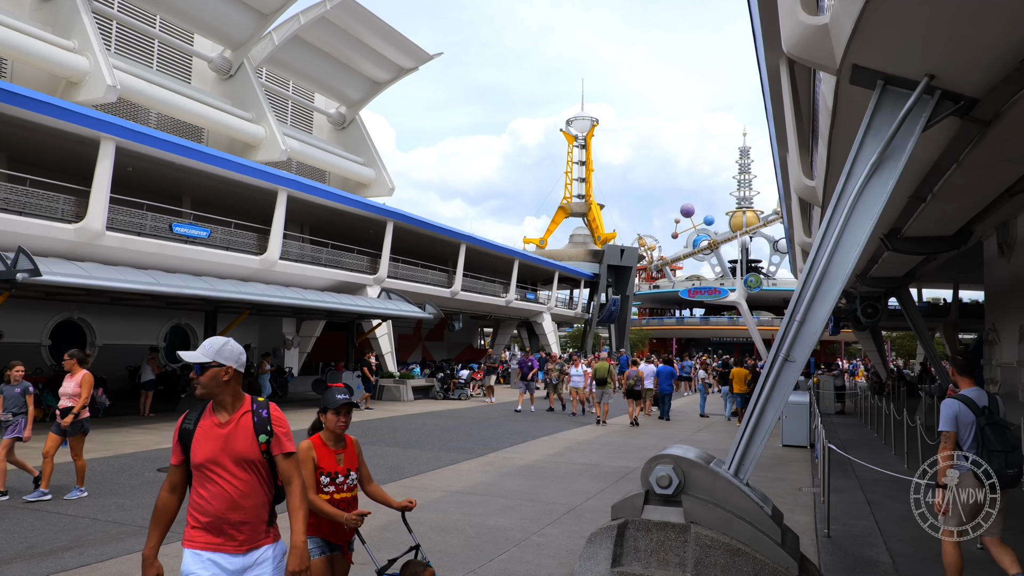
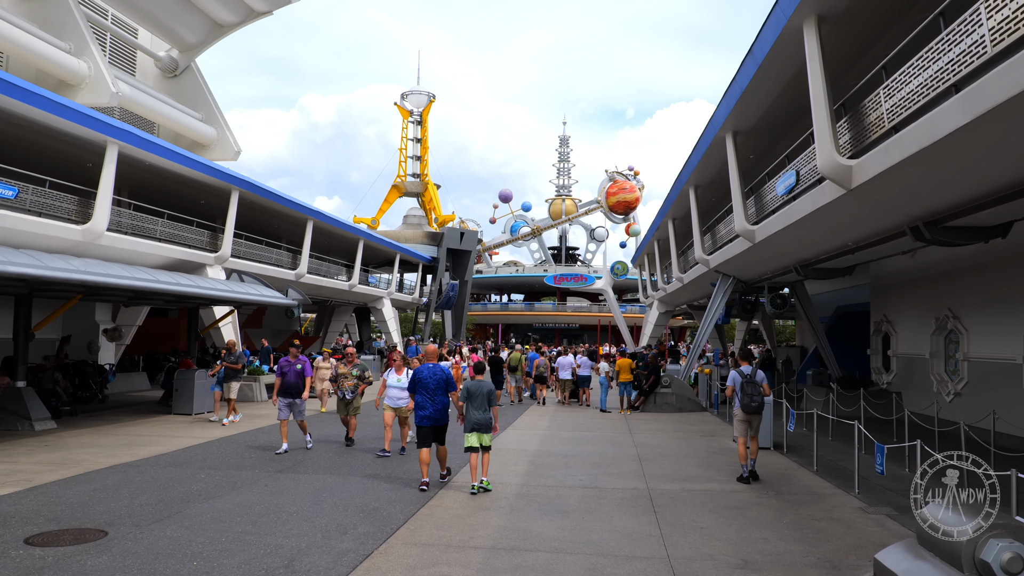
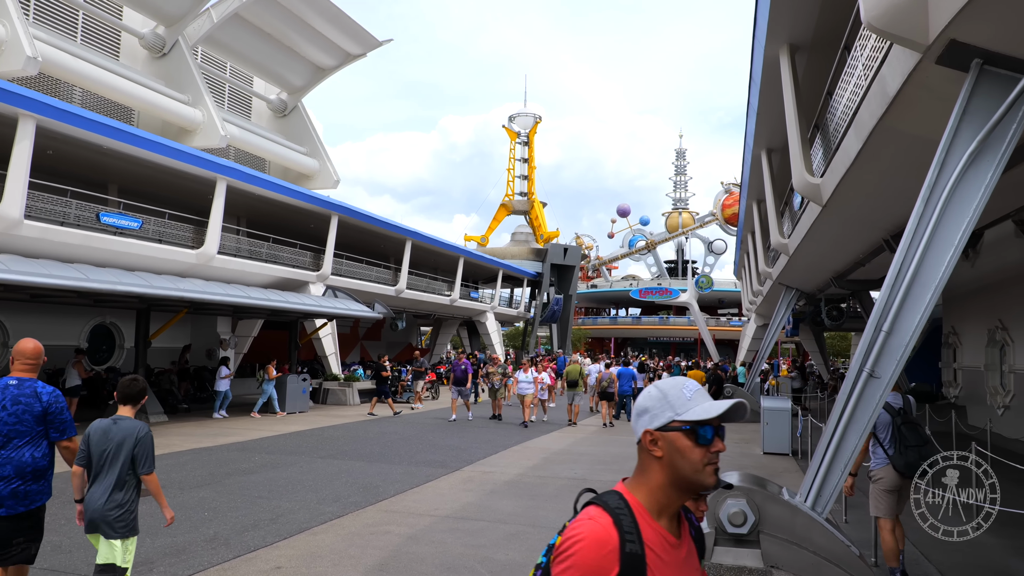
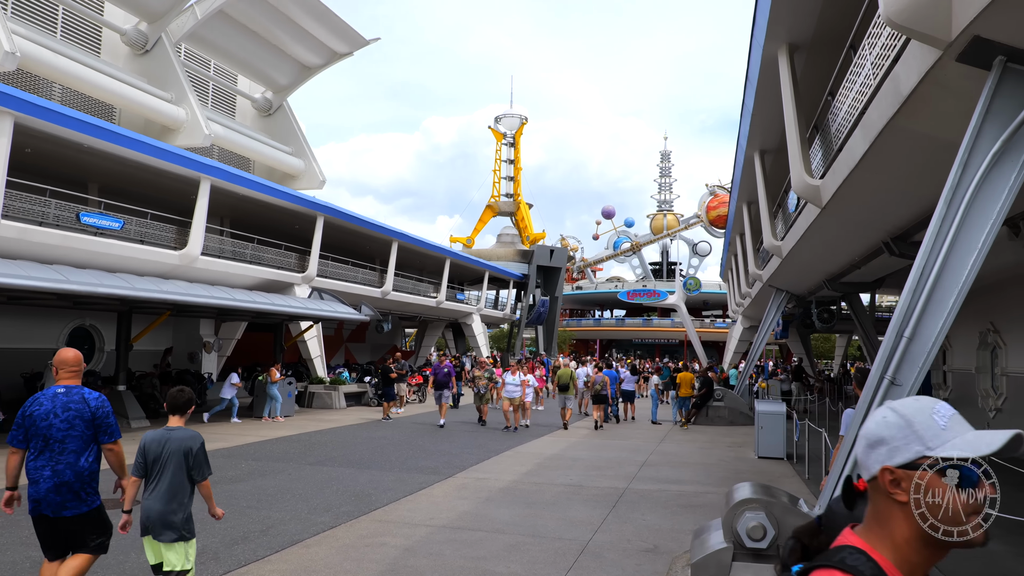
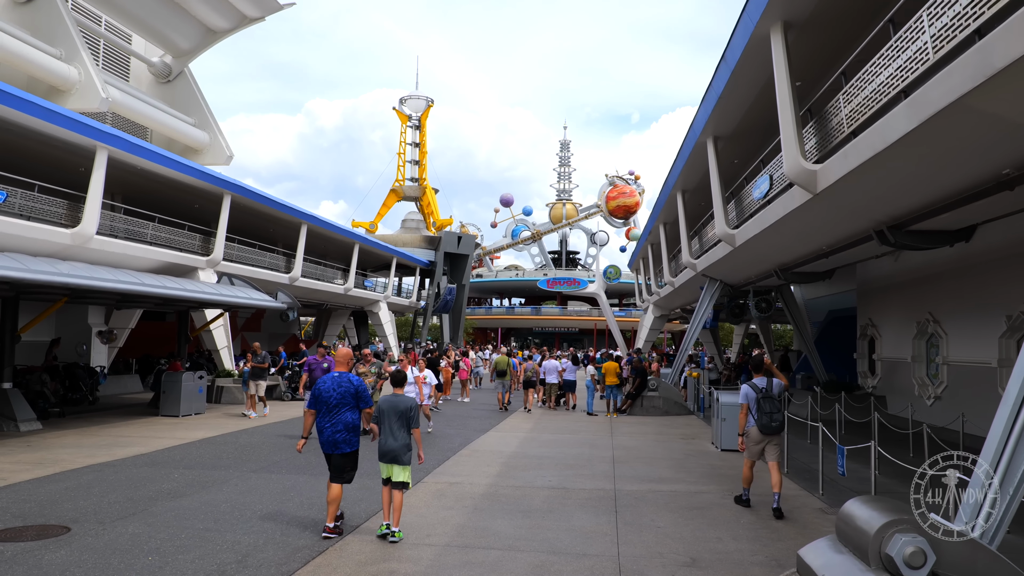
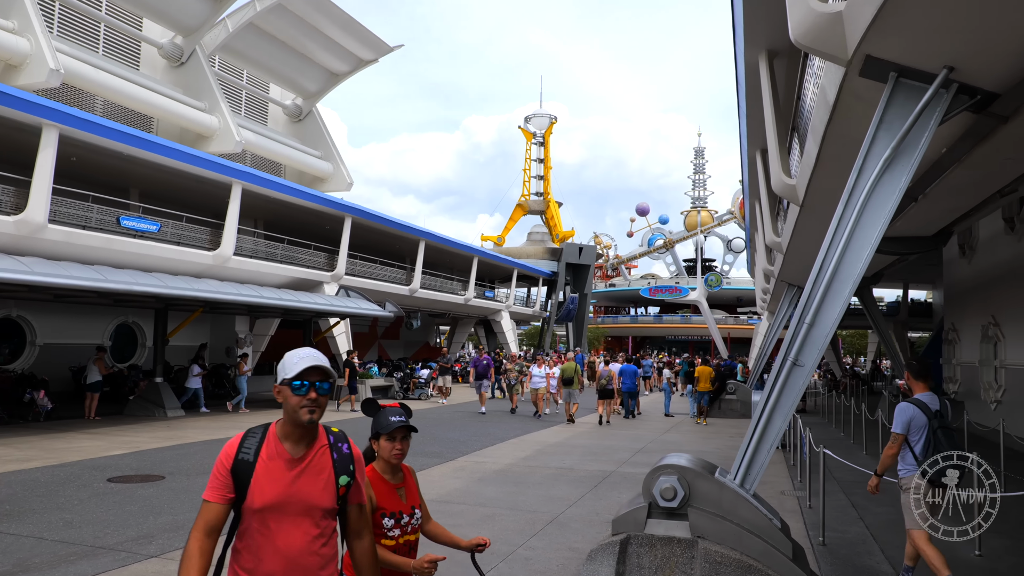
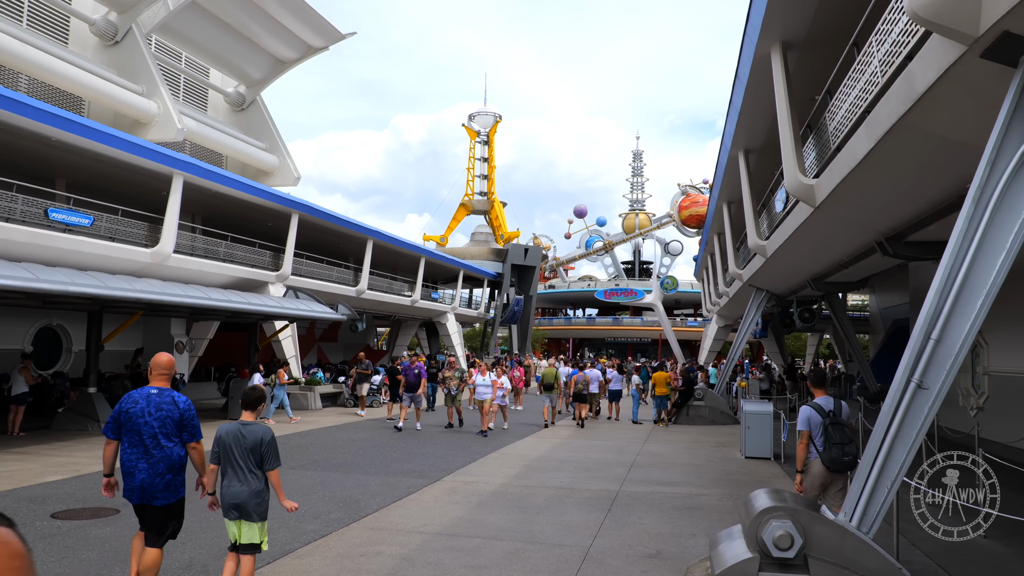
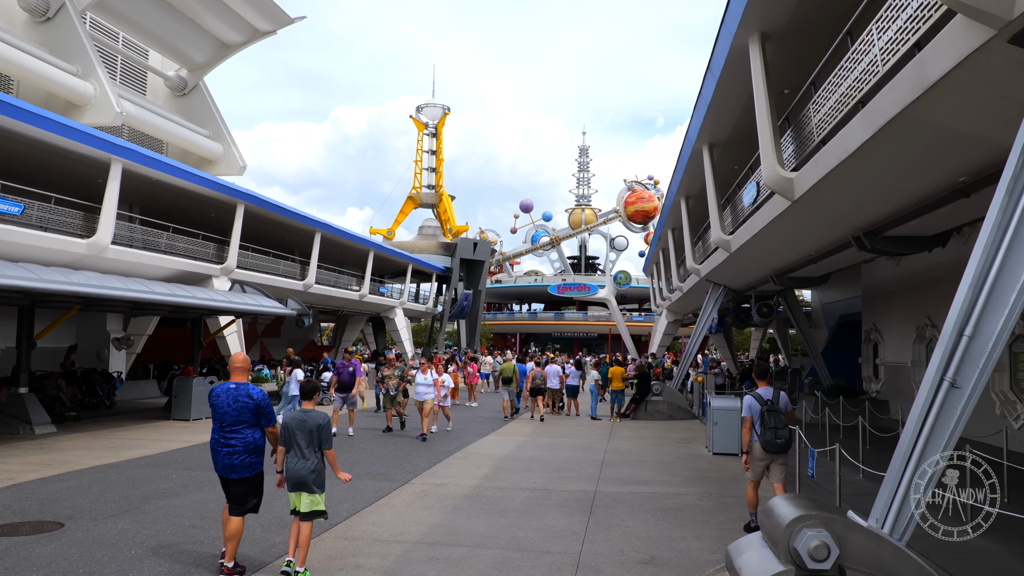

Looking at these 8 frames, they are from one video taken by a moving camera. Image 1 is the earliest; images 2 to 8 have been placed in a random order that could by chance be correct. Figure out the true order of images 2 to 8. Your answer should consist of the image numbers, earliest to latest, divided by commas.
6, 3, 4, 7, 8, 5, 2
